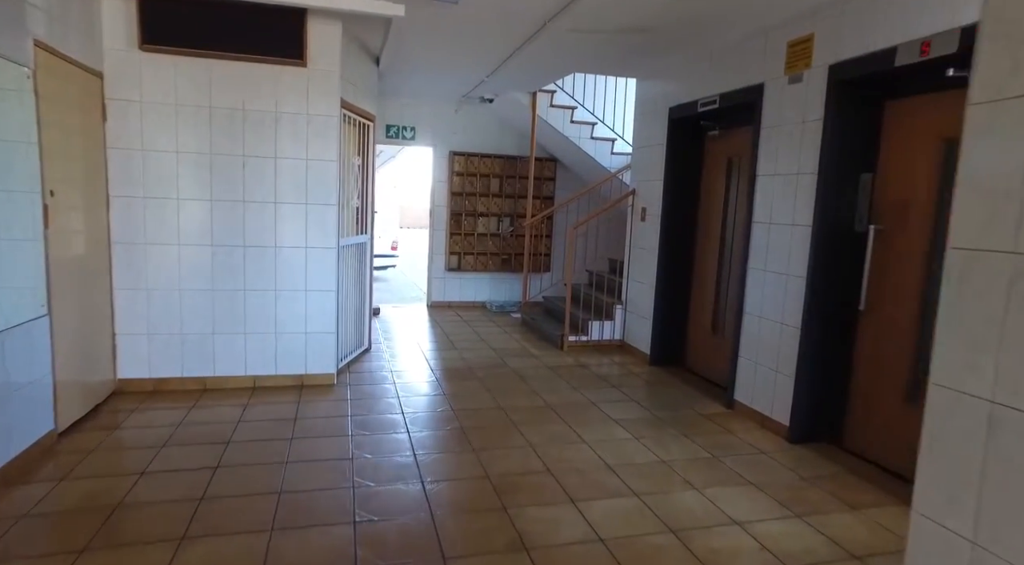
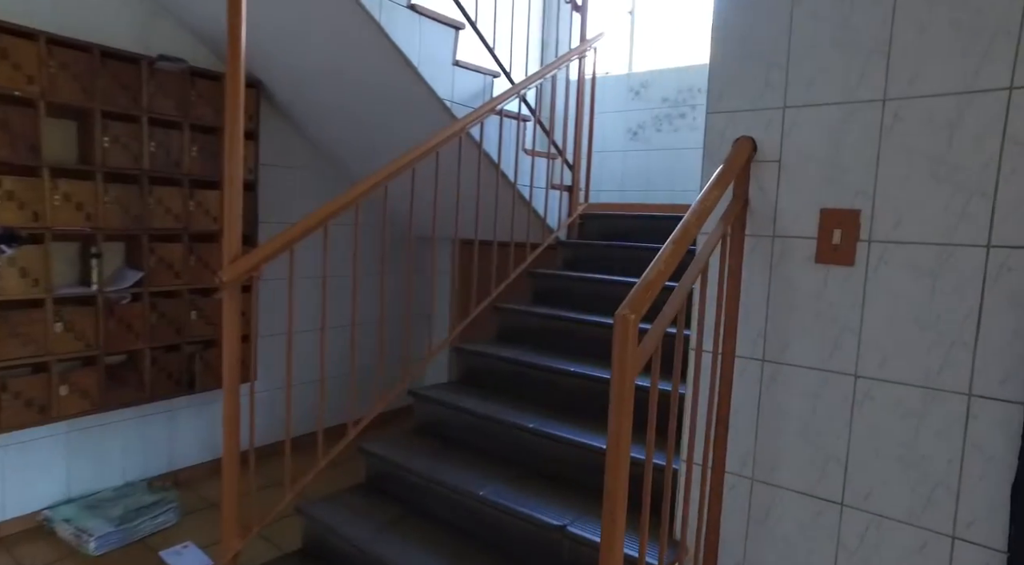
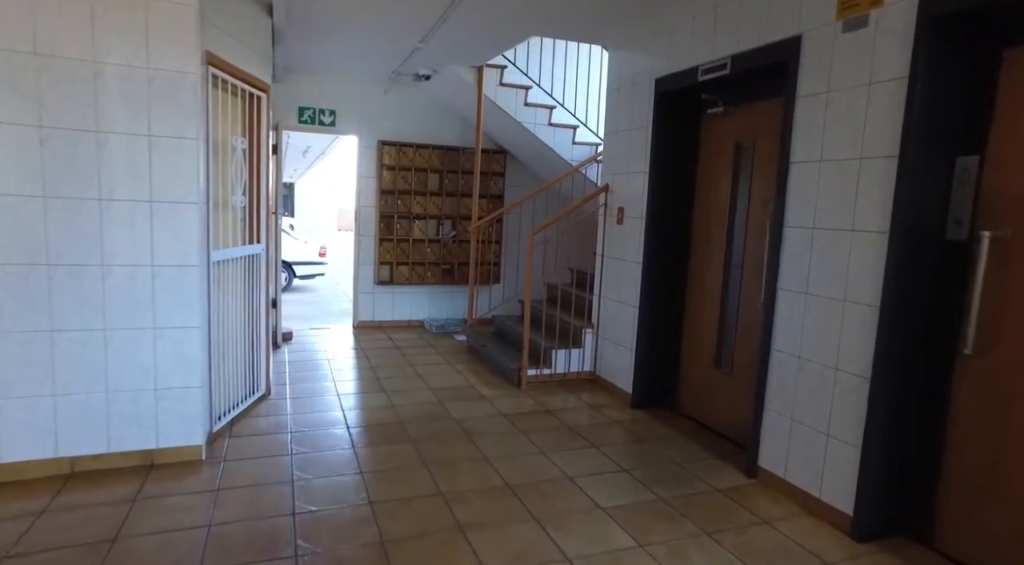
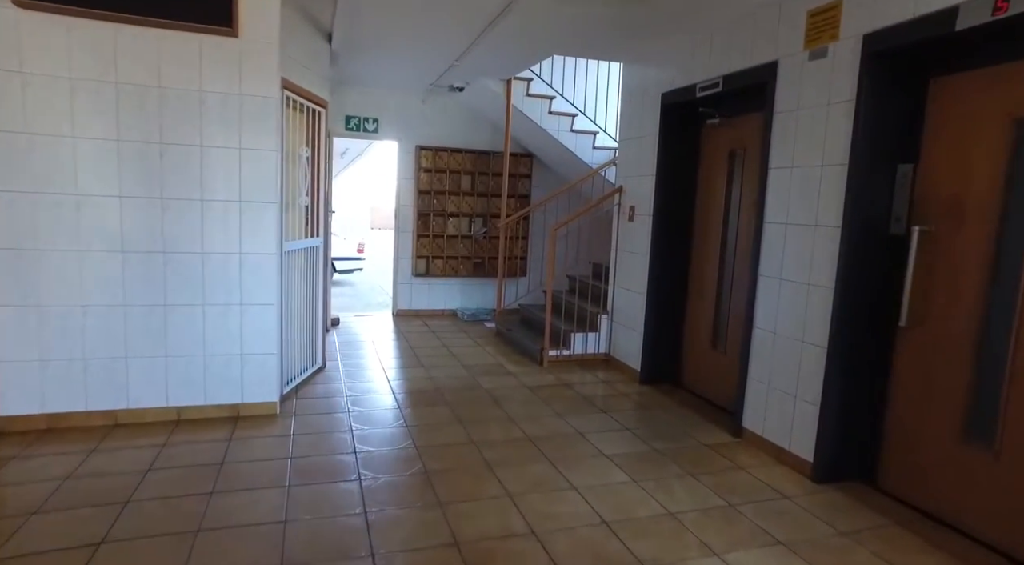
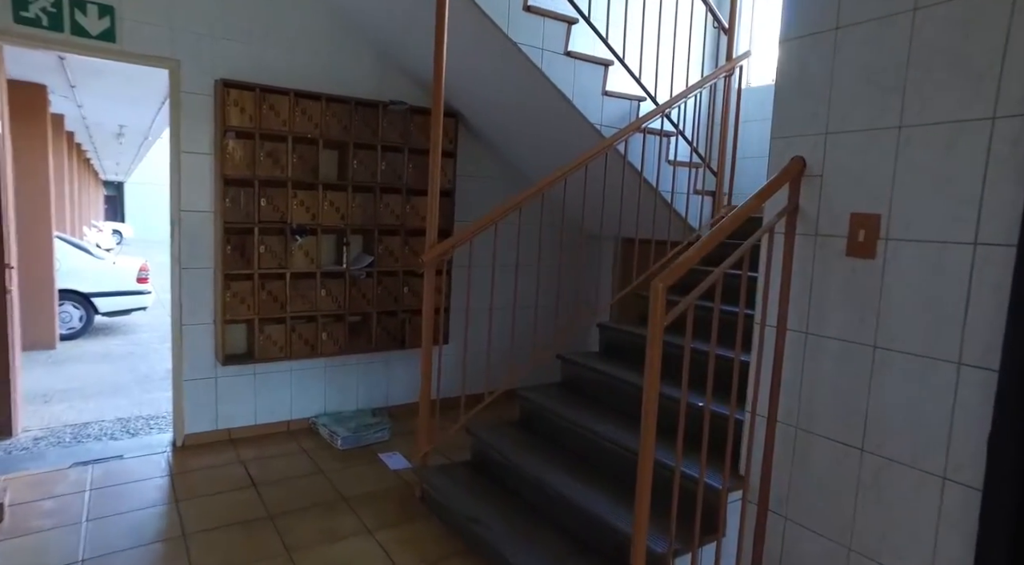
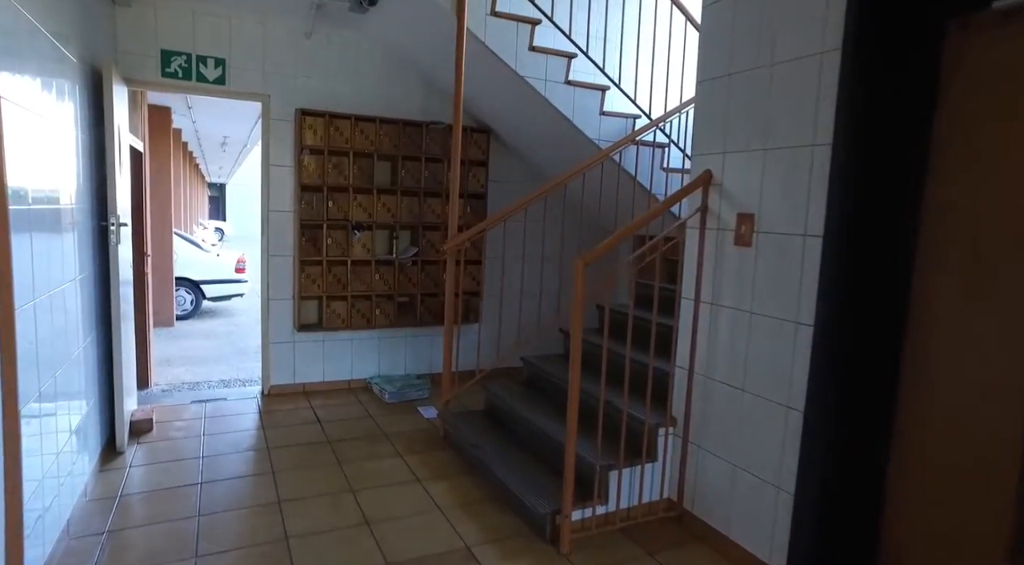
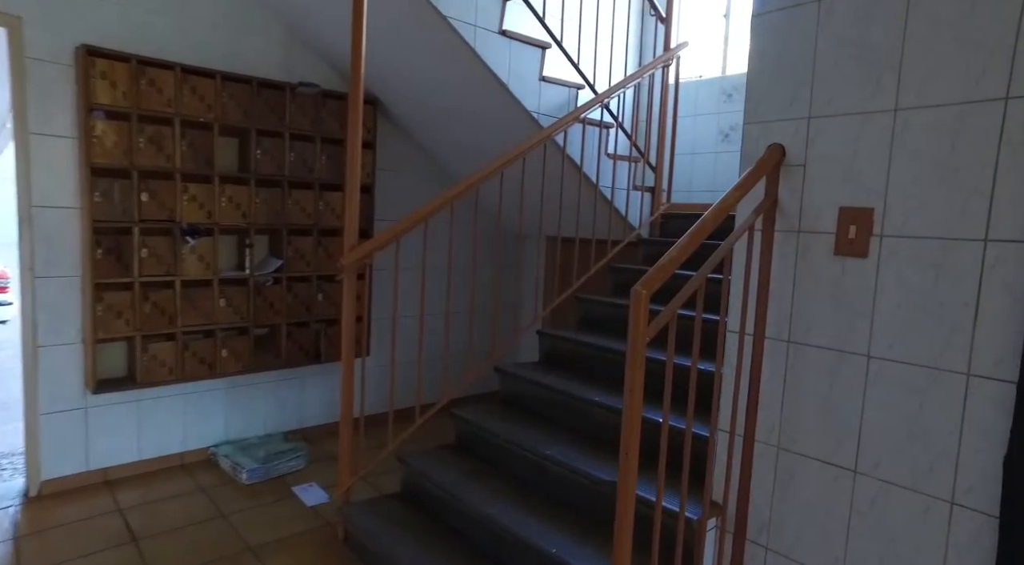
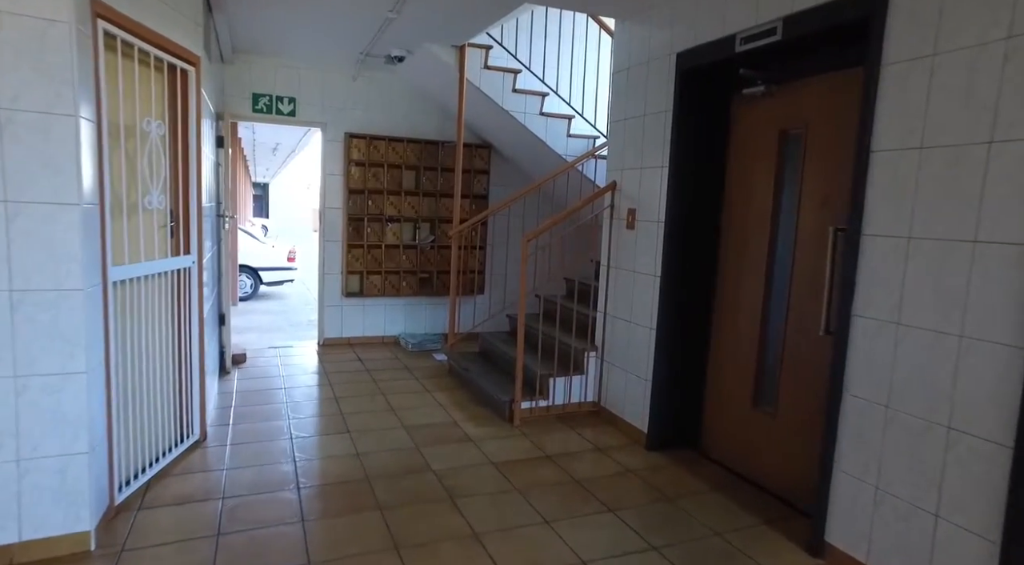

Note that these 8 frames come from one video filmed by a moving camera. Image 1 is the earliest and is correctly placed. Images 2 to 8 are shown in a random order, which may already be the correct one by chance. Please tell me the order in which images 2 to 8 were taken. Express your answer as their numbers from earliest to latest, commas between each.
4, 3, 8, 6, 5, 7, 2
